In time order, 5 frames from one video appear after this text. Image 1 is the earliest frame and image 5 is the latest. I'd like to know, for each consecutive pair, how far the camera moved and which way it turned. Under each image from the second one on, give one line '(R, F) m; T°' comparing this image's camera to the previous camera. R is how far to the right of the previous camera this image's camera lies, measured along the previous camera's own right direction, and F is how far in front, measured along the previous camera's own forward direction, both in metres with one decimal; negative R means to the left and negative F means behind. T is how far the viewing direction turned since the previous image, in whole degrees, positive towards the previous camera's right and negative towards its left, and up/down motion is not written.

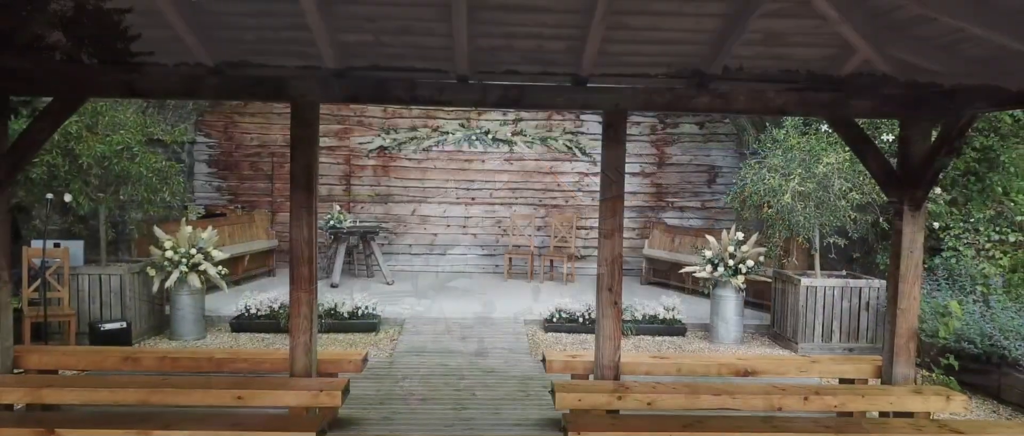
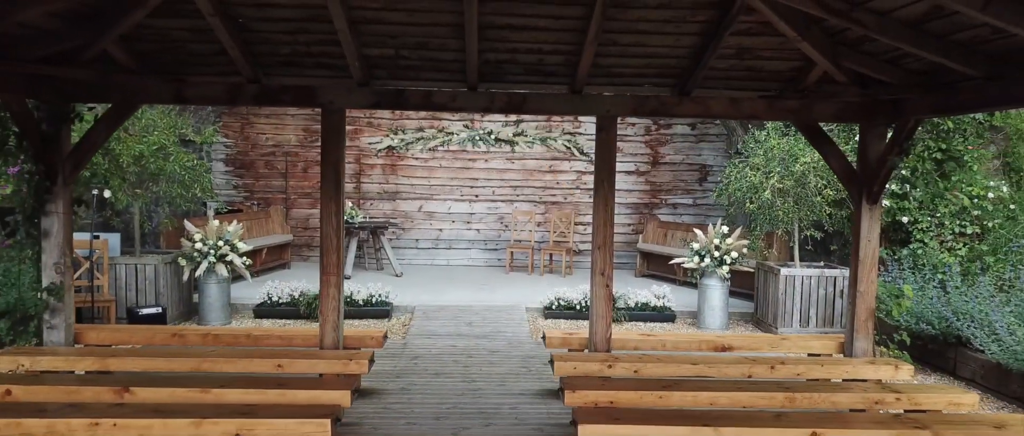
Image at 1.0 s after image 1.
(0.0, -0.5) m; 0°
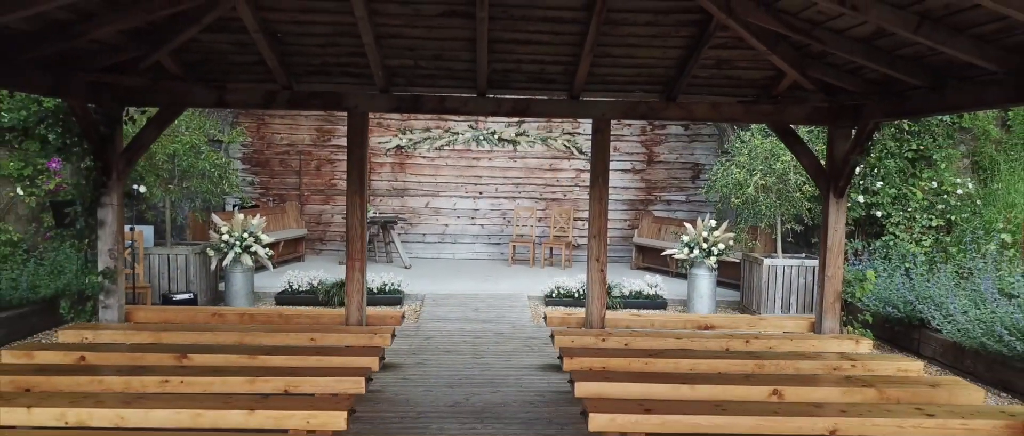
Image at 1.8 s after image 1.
(0.0, -0.5) m; 0°
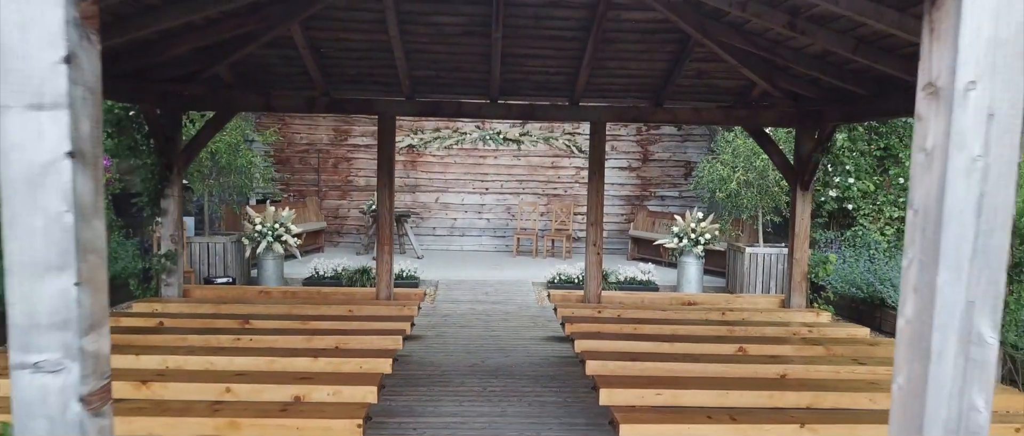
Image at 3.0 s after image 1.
(0.0, -0.7) m; 0°
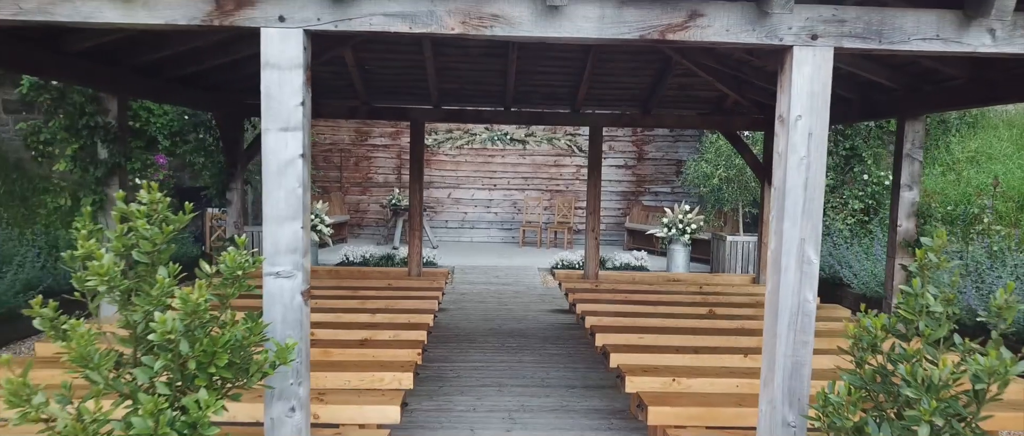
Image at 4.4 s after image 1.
(-0.1, -0.9) m; 0°
